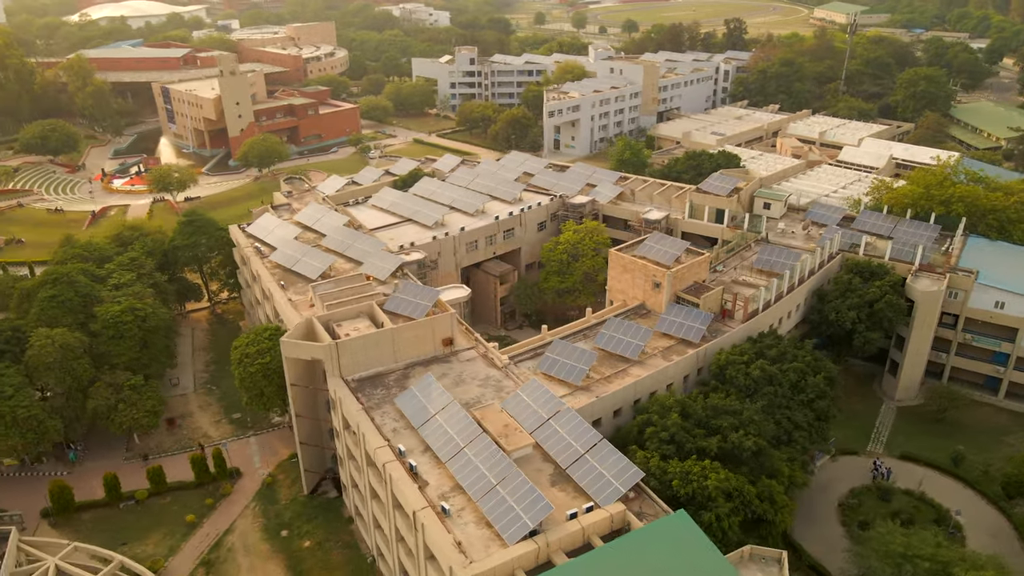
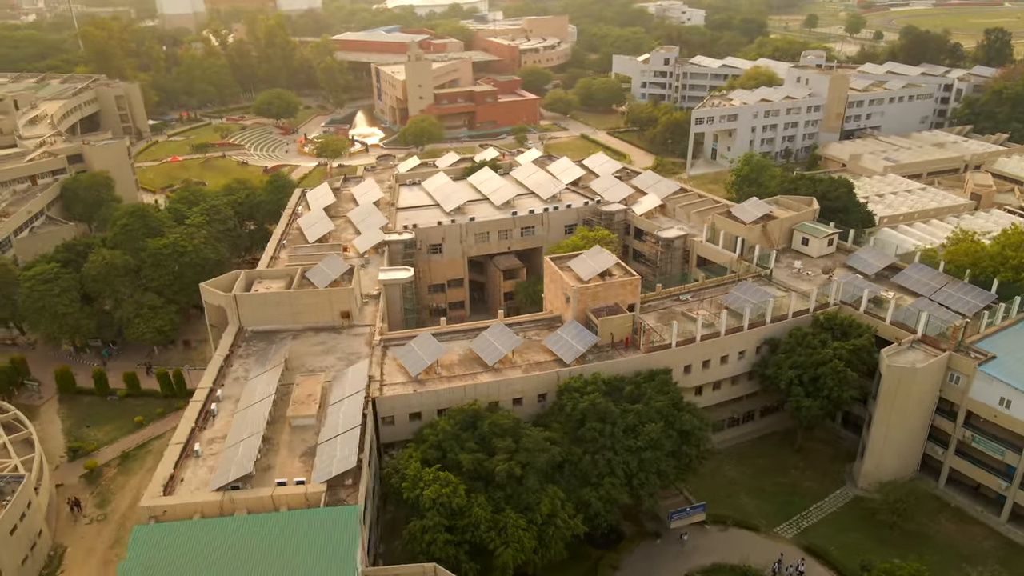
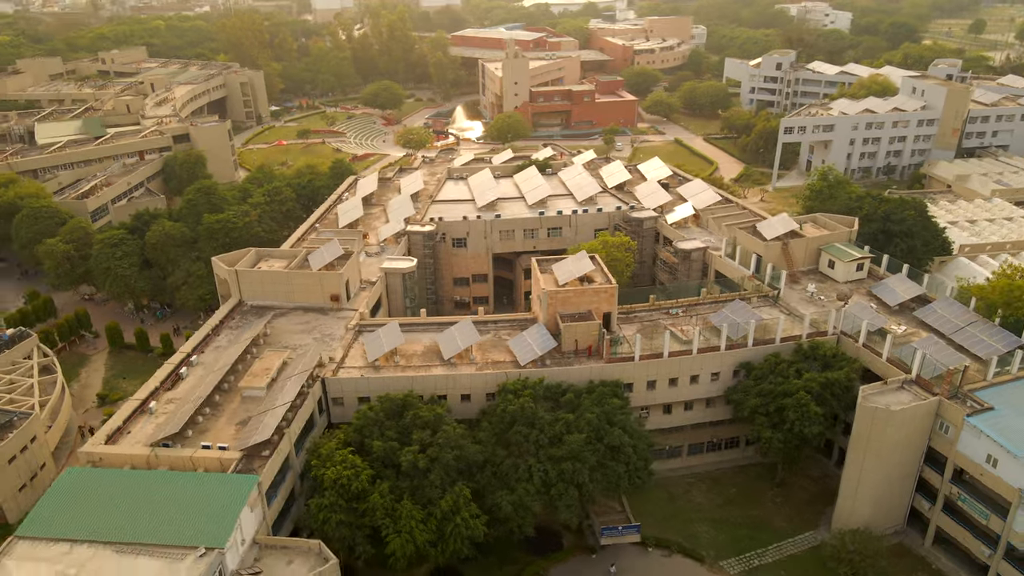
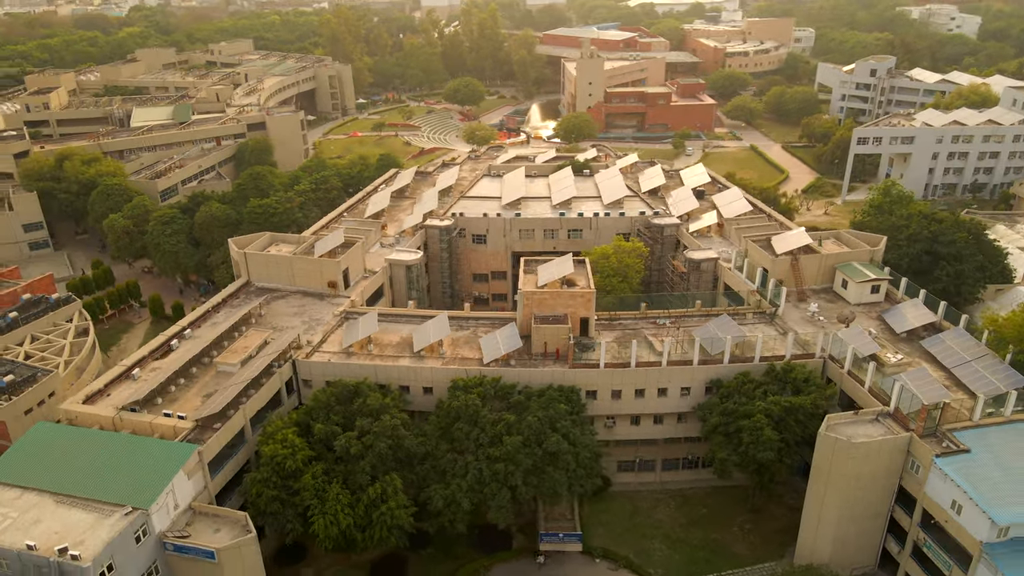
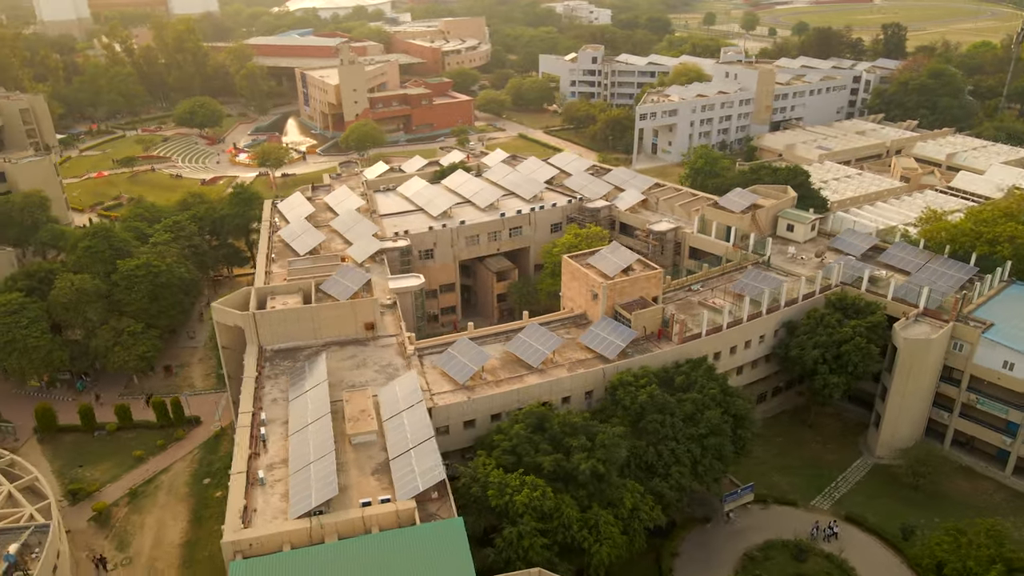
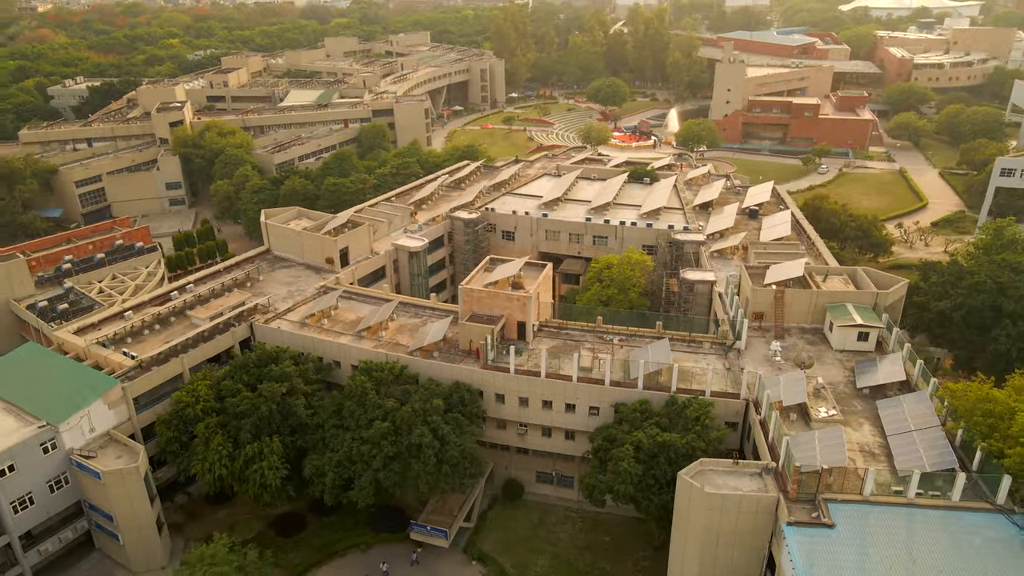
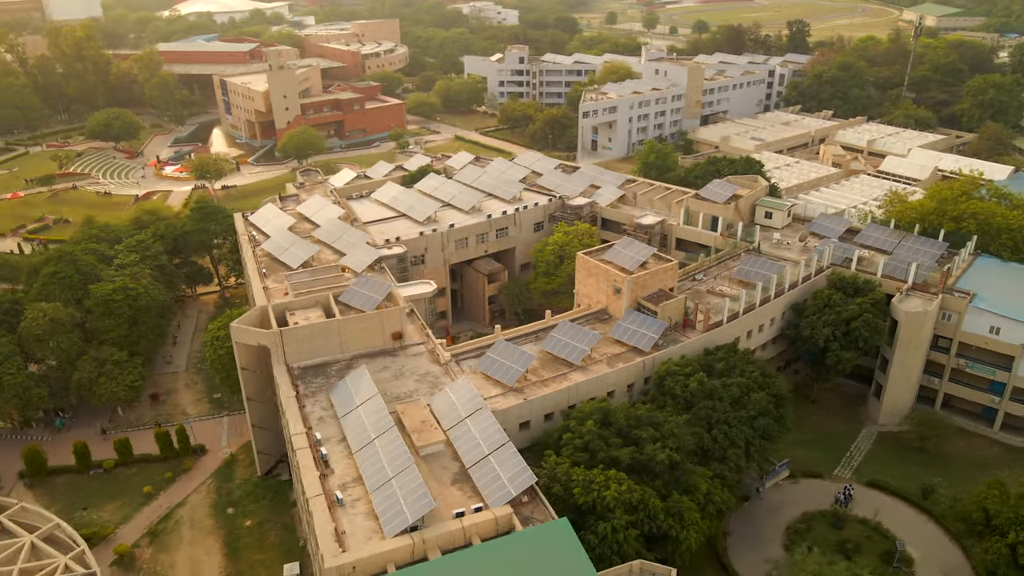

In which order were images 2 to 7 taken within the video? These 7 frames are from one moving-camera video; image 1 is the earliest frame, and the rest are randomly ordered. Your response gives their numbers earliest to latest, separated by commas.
7, 5, 2, 3, 4, 6
